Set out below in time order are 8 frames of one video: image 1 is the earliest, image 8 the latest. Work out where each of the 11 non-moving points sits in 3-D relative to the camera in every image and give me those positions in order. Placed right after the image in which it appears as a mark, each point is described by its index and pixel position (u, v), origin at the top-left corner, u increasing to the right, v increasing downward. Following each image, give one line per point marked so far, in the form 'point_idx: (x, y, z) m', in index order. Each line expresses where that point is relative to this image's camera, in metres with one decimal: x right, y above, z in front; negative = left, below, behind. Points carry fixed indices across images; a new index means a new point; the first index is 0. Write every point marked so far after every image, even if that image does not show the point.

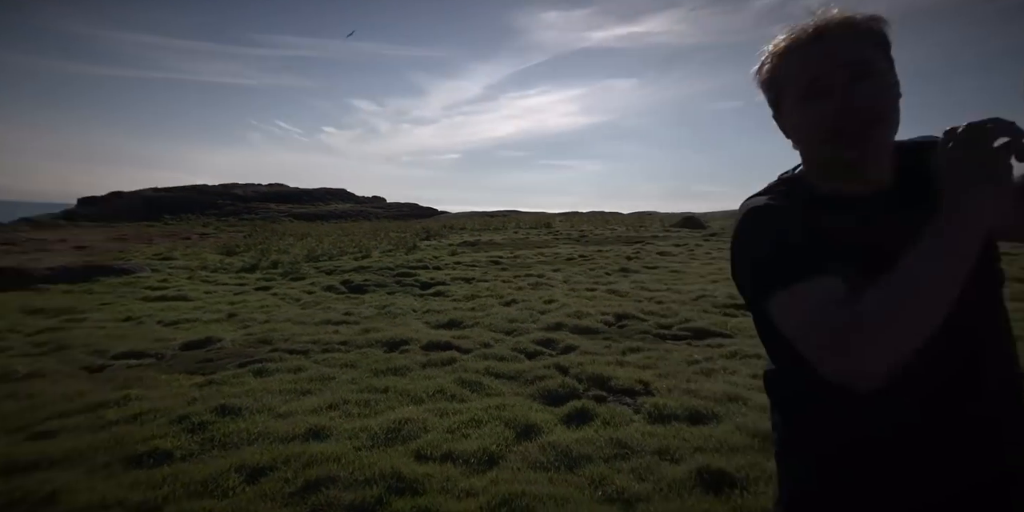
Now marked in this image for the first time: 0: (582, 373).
0: (+1.1, -2.0, +10.9) m
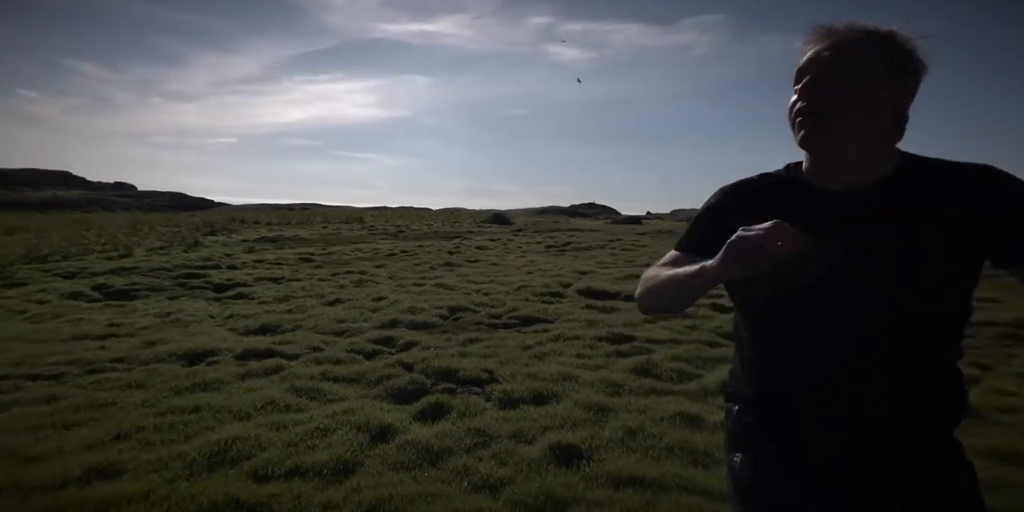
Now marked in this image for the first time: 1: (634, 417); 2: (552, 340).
0: (-1.6, -2.0, +11.3) m
1: (+1.4, -1.9, +7.2) m
2: (+0.5, -1.7, +12.7) m
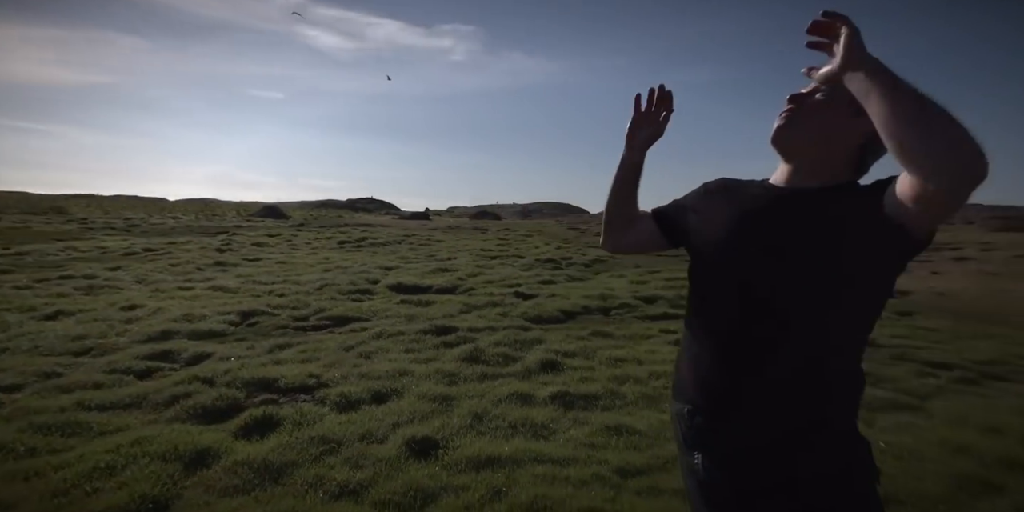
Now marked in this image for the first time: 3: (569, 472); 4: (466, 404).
0: (-4.6, -2.1, +10.5) m
1: (-0.5, -1.8, +7.6) m
2: (-3.1, -1.7, +12.5) m
3: (+0.6, -2.0, +5.6) m
4: (-0.4, -1.9, +7.5) m
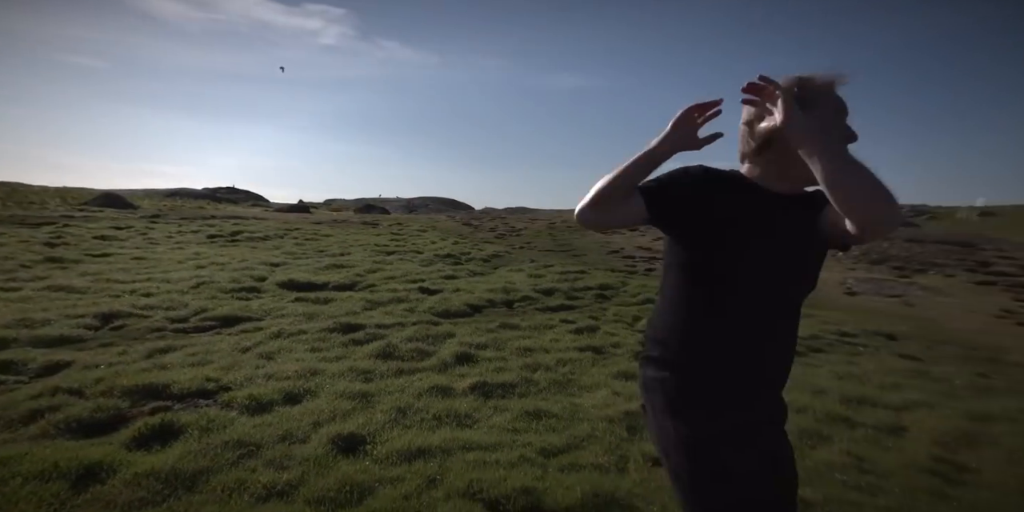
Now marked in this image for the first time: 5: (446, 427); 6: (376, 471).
0: (-6.1, -2.1, +9.9) m
1: (-1.5, -1.8, +7.8) m
2: (-5.0, -1.7, +12.1) m
3: (0.0, -2.0, +6.1) m
4: (-1.4, -1.8, +7.7) m
5: (-0.7, -1.9, +6.9) m
6: (-1.3, -2.1, +6.1) m
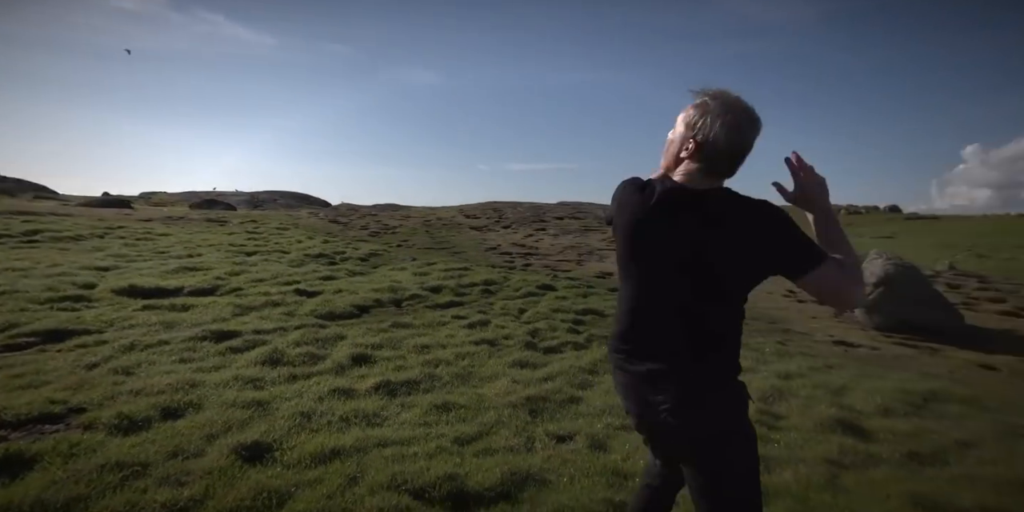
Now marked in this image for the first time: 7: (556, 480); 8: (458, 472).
0: (-7.8, -2.3, +8.6) m
1: (-2.8, -1.9, +7.8) m
2: (-7.3, -1.8, +11.1) m
3: (-1.0, -2.0, +6.5) m
4: (-2.7, -1.9, +7.7) m
5: (-1.8, -2.0, +7.1) m
6: (-2.2, -2.1, +6.2) m
7: (+0.5, -2.2, +5.9) m
8: (-0.5, -2.1, +6.1) m
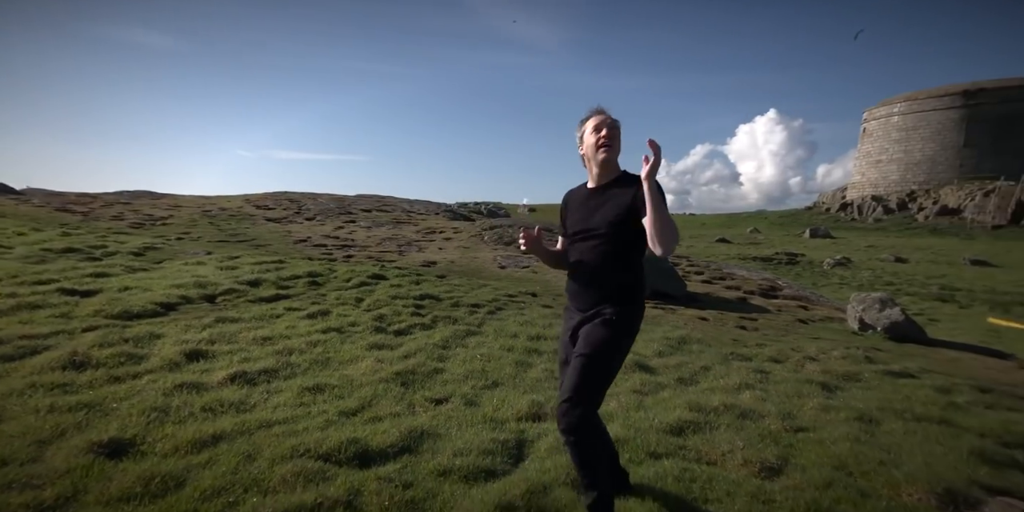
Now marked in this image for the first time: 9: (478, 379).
0: (-9.4, -2.2, +6.0) m
1: (-4.5, -1.7, +7.2) m
2: (-9.9, -1.7, +8.5) m
3: (-2.3, -1.9, +6.8) m
4: (-4.4, -1.7, +7.2) m
5: (-3.3, -1.8, +7.0) m
6: (-3.3, -2.0, +6.0) m
7: (-0.7, -2.0, +6.9) m
8: (-1.7, -2.0, +6.6) m
9: (-0.4, -1.8, +8.8) m
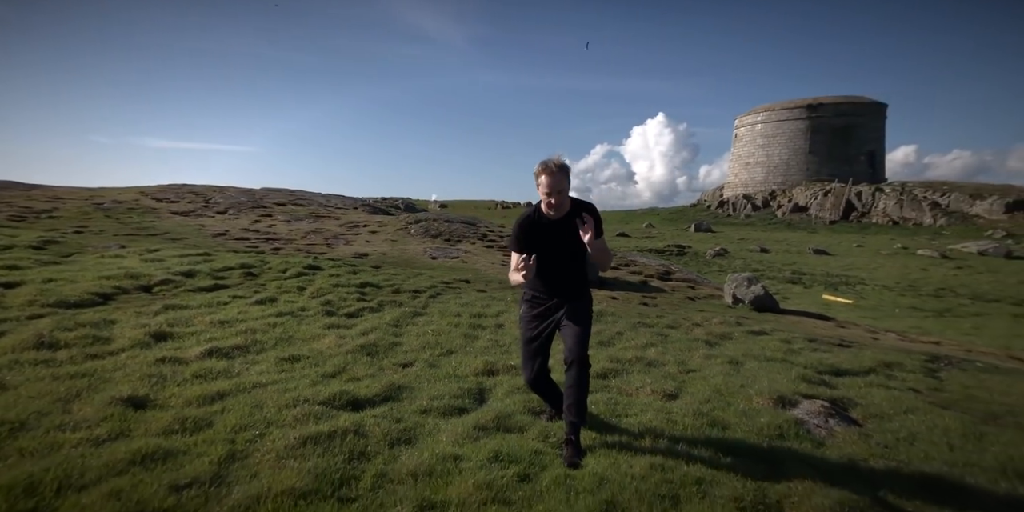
0: (-9.7, -2.0, +6.0) m
1: (-5.1, -1.5, +8.0) m
2: (-10.6, -1.5, +8.4) m
3: (-2.8, -1.6, +8.0) m
4: (-4.9, -1.5, +8.0) m
5: (-3.9, -1.6, +8.0) m
6: (-3.6, -1.8, +7.1) m
7: (-1.3, -1.8, +8.3) m
8: (-2.2, -1.7, +7.9) m
9: (-1.3, -1.5, +10.2) m
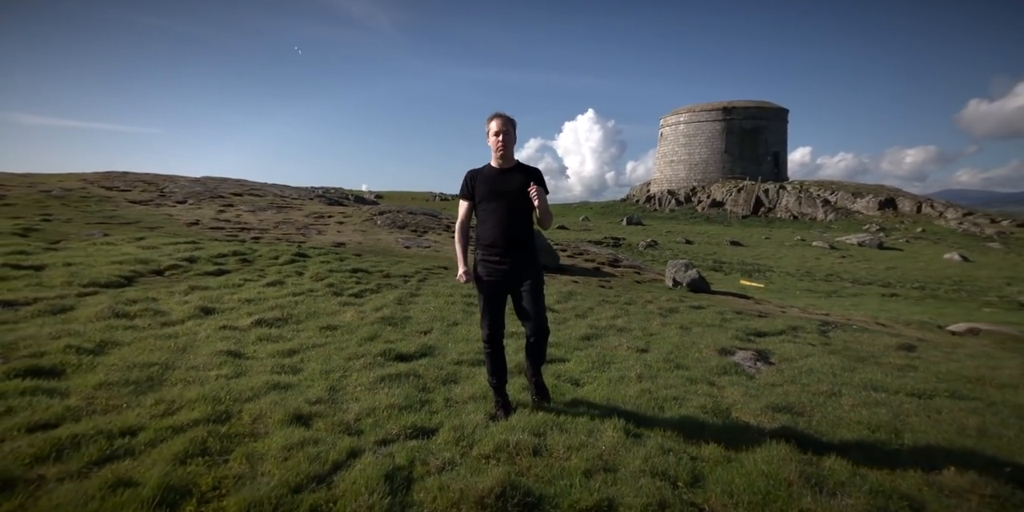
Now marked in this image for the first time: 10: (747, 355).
0: (-9.3, -1.7, +7.3) m
1: (-4.9, -1.2, +9.8) m
2: (-10.5, -1.2, +9.5) m
3: (-2.6, -1.4, +10.0) m
4: (-4.8, -1.3, +9.8) m
5: (-3.7, -1.3, +9.9) m
6: (-3.4, -1.5, +9.0) m
7: (-1.2, -1.5, +10.5) m
8: (-2.0, -1.5, +10.0) m
9: (-1.4, -1.3, +12.4) m
10: (+3.8, -1.6, +10.0) m
